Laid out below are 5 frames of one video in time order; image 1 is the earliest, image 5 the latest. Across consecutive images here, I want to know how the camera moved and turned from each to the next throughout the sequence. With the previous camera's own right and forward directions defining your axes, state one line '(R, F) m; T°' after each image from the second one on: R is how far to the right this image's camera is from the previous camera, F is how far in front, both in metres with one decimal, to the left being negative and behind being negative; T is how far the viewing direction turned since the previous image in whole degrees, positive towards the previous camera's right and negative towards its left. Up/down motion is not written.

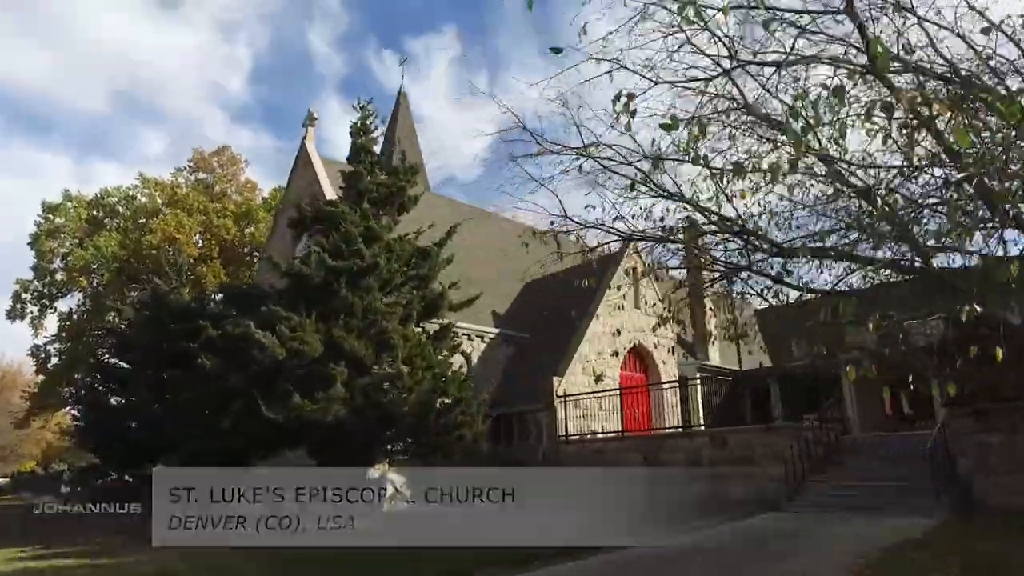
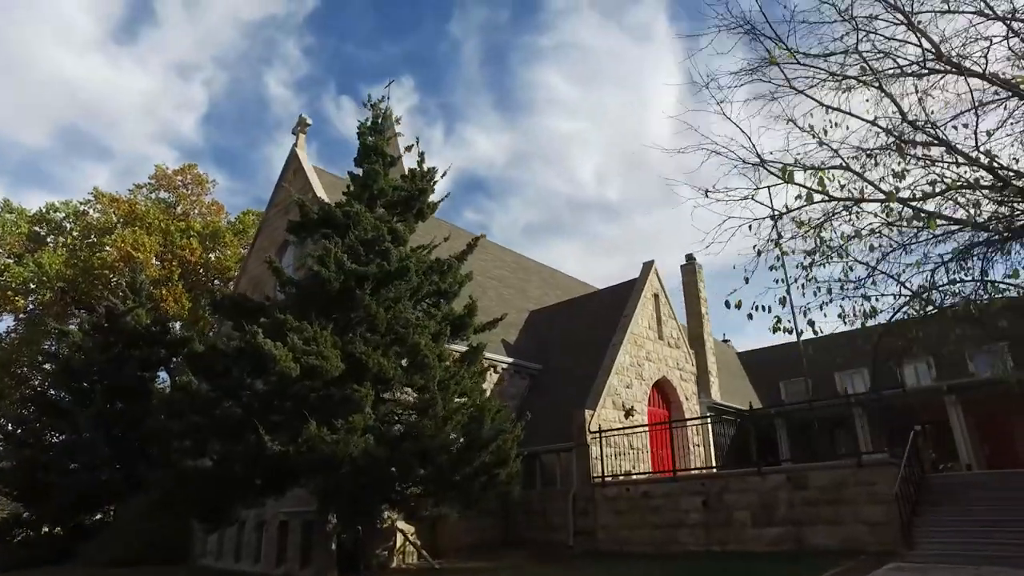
(-1.8, +2.0) m; +5°
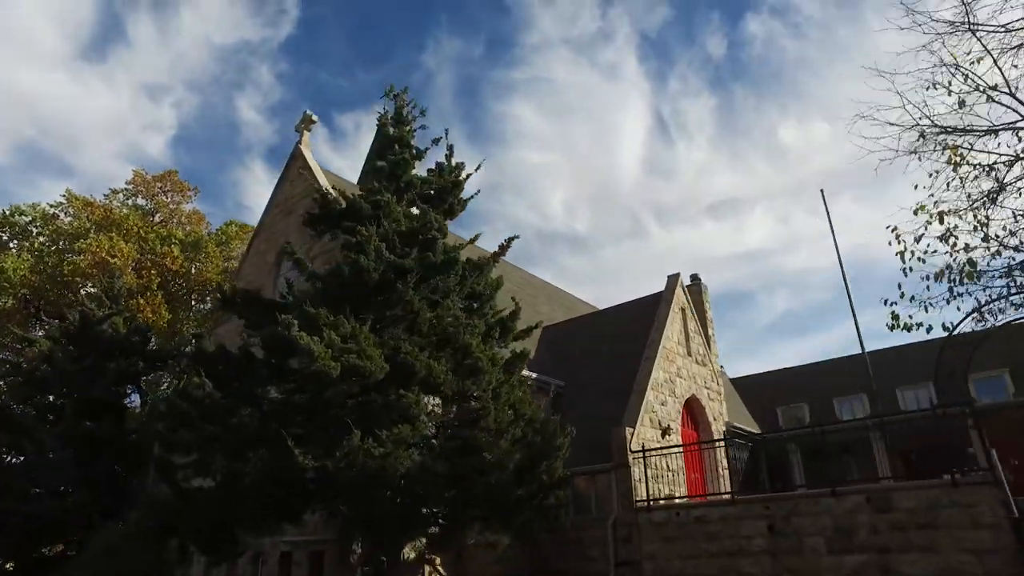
(-1.4, +1.3) m; +3°
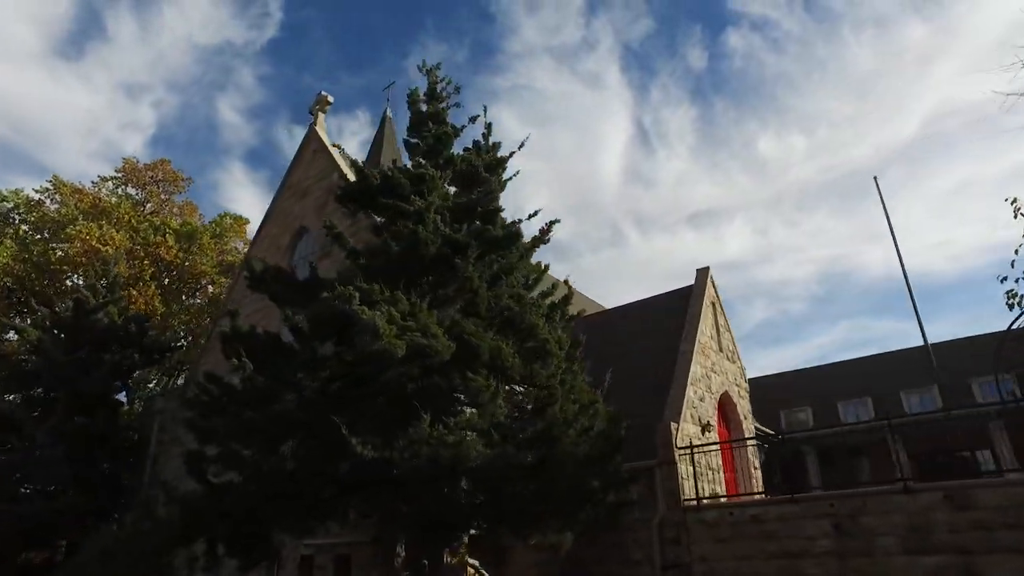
(-1.2, +0.8) m; +2°
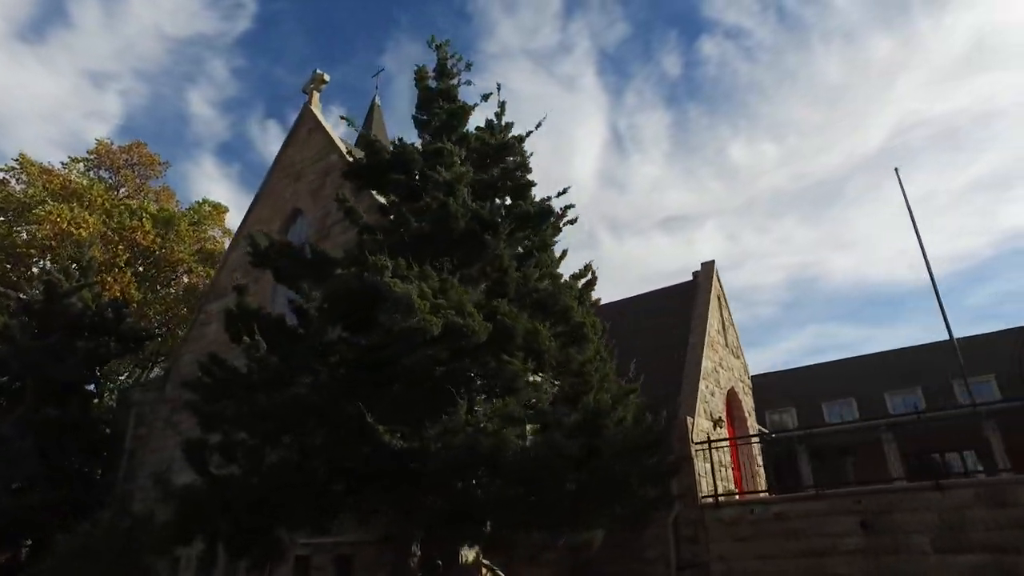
(-0.8, +0.6) m; +3°
